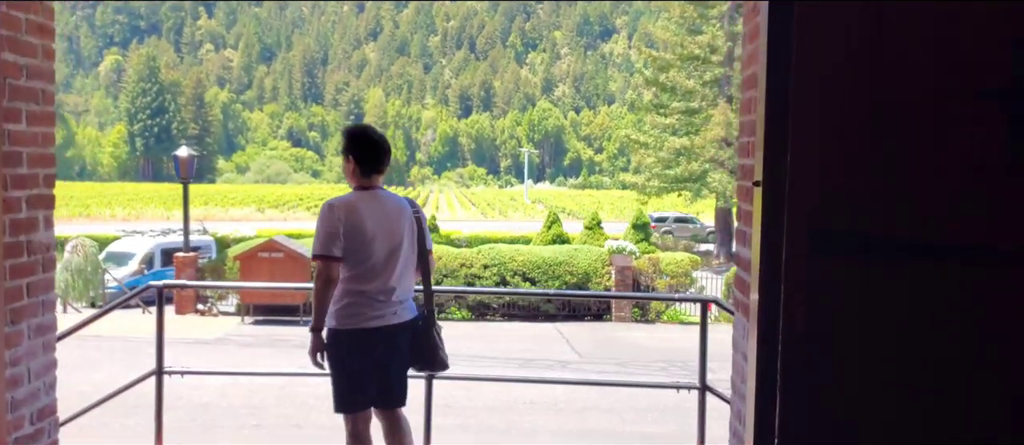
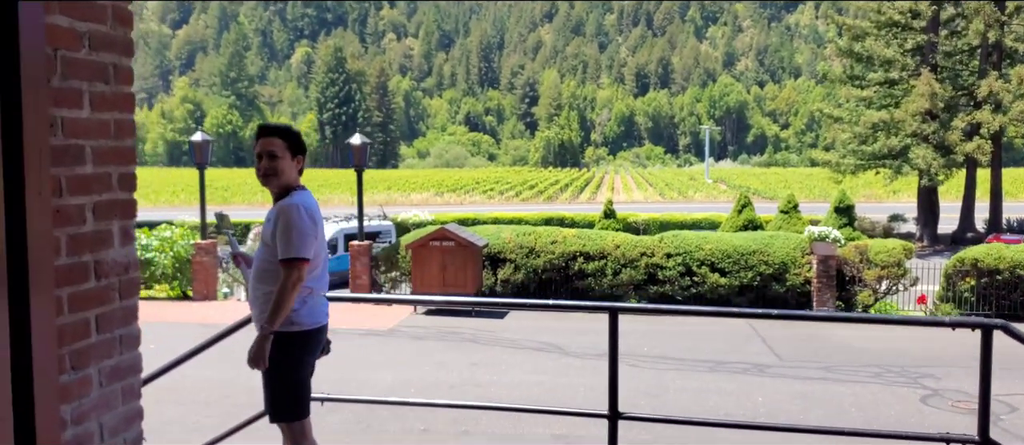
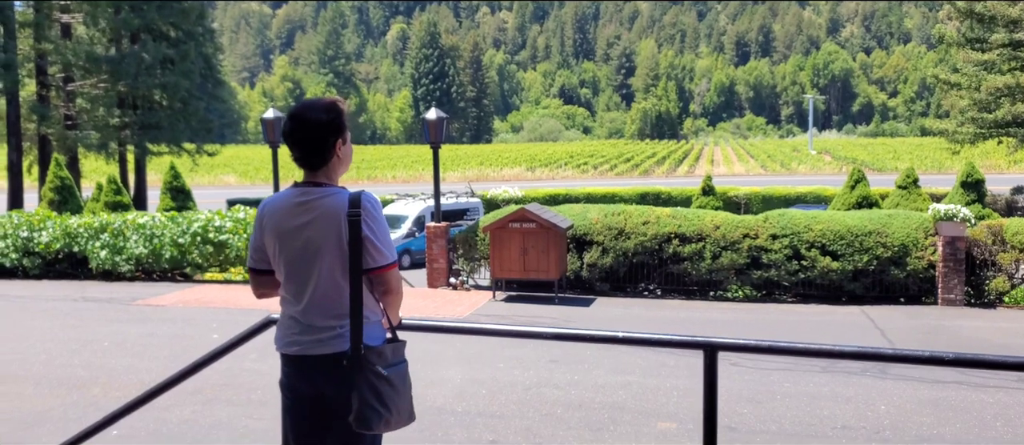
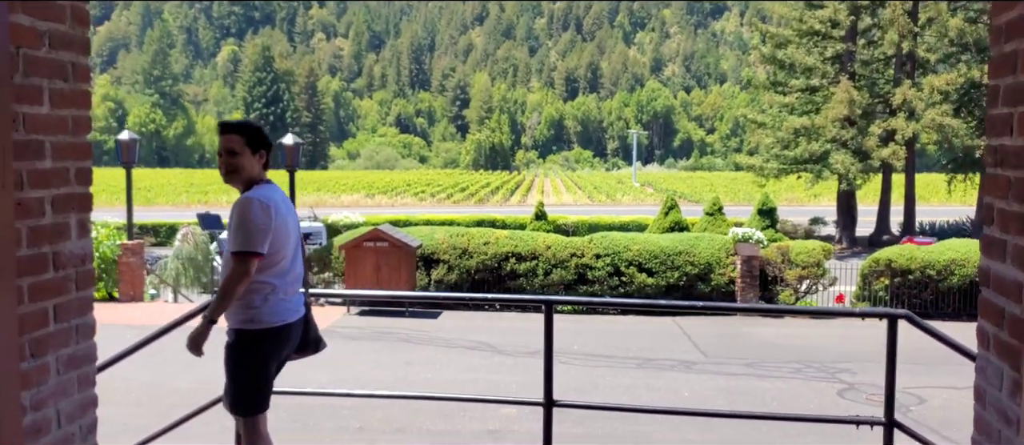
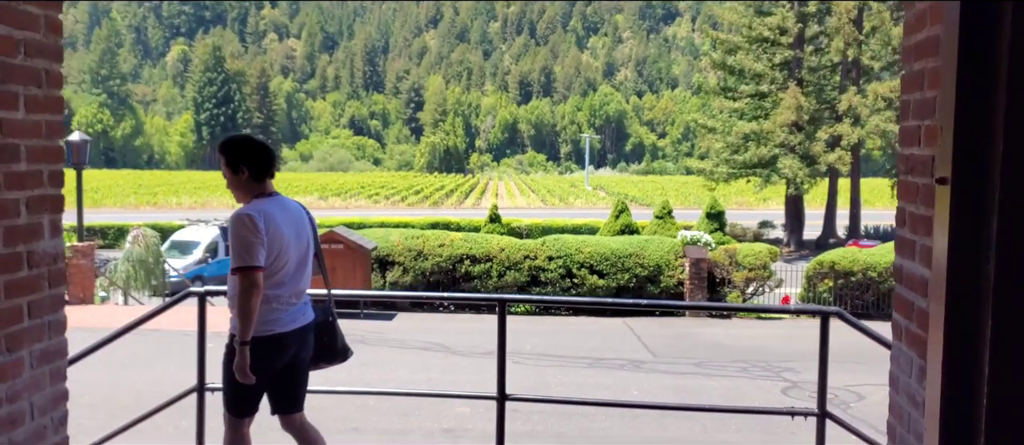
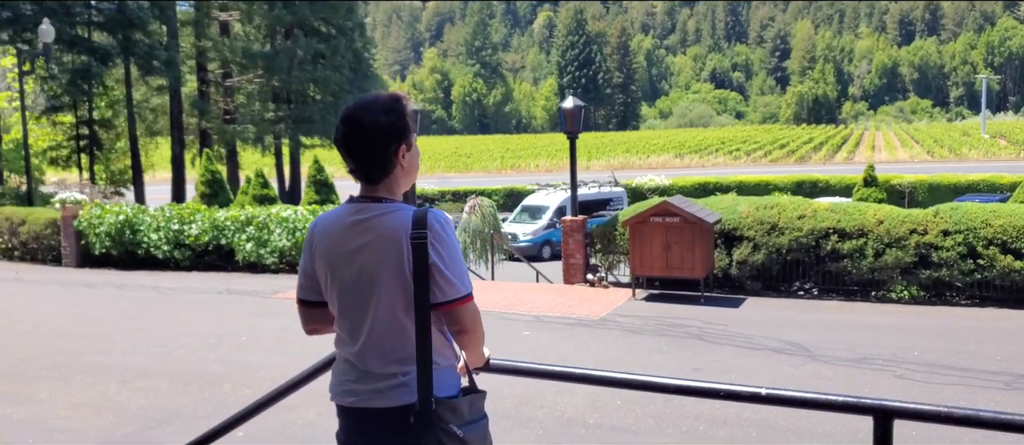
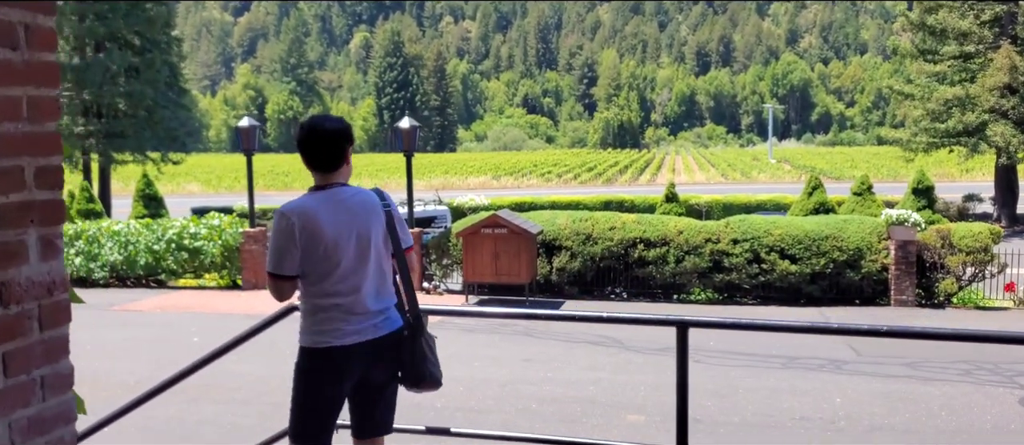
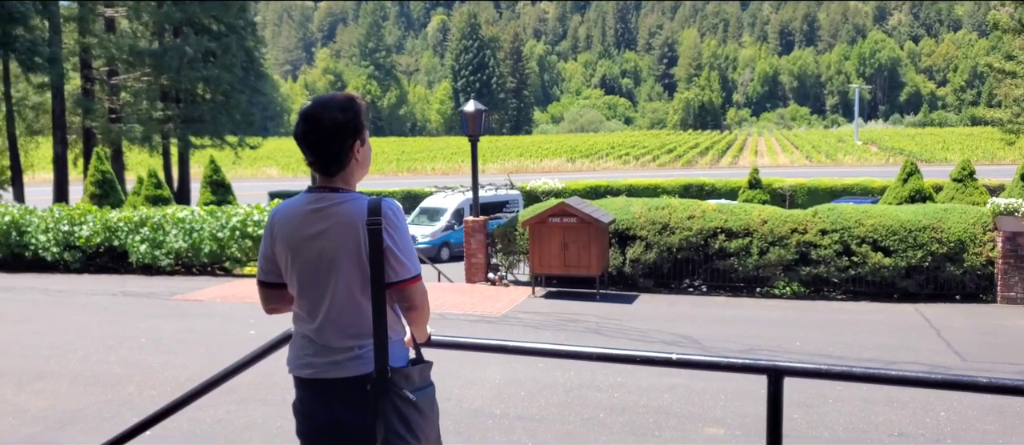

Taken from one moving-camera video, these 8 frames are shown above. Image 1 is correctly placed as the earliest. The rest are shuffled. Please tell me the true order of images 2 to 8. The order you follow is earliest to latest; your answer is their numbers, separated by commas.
5, 4, 2, 7, 3, 8, 6
